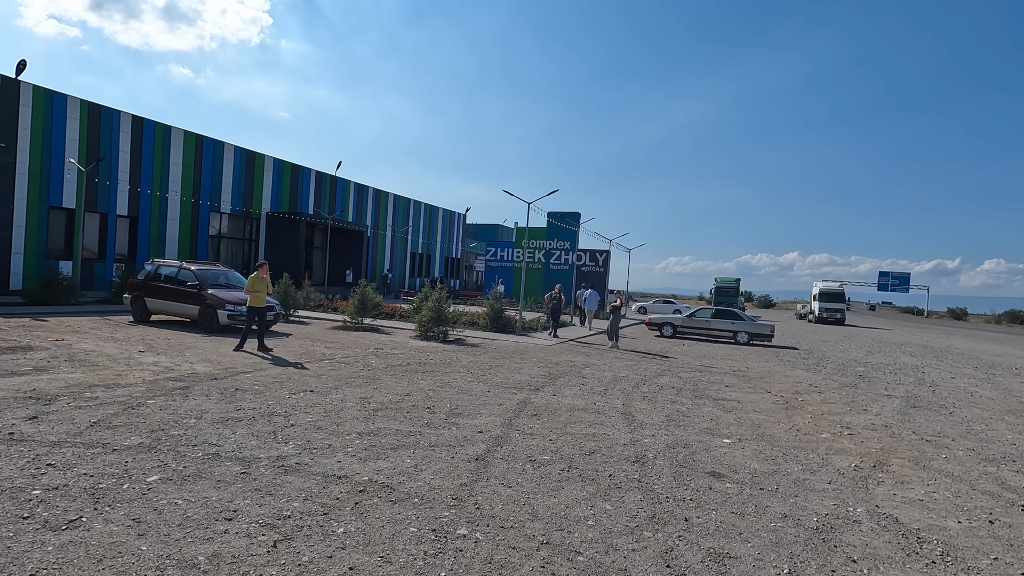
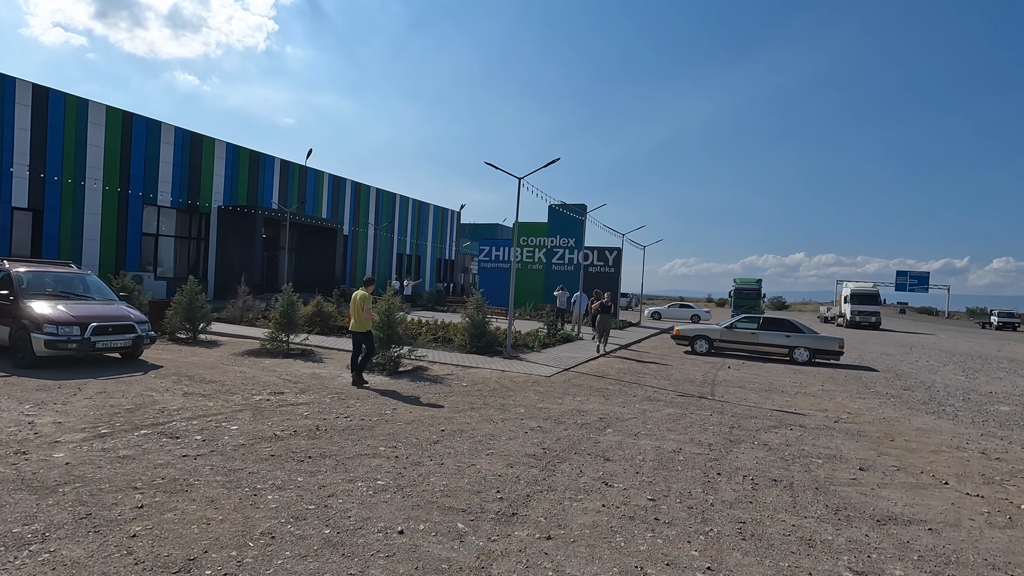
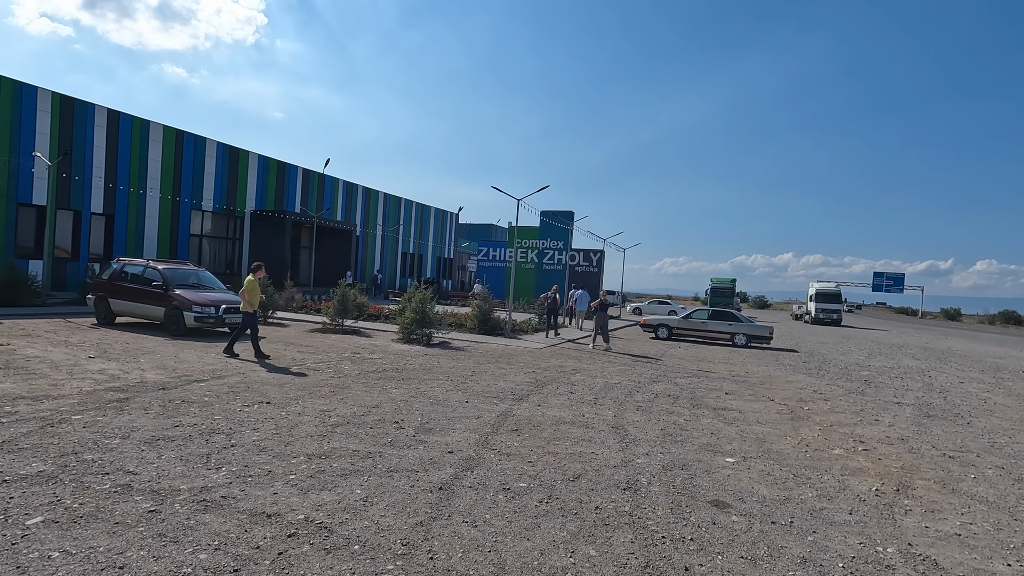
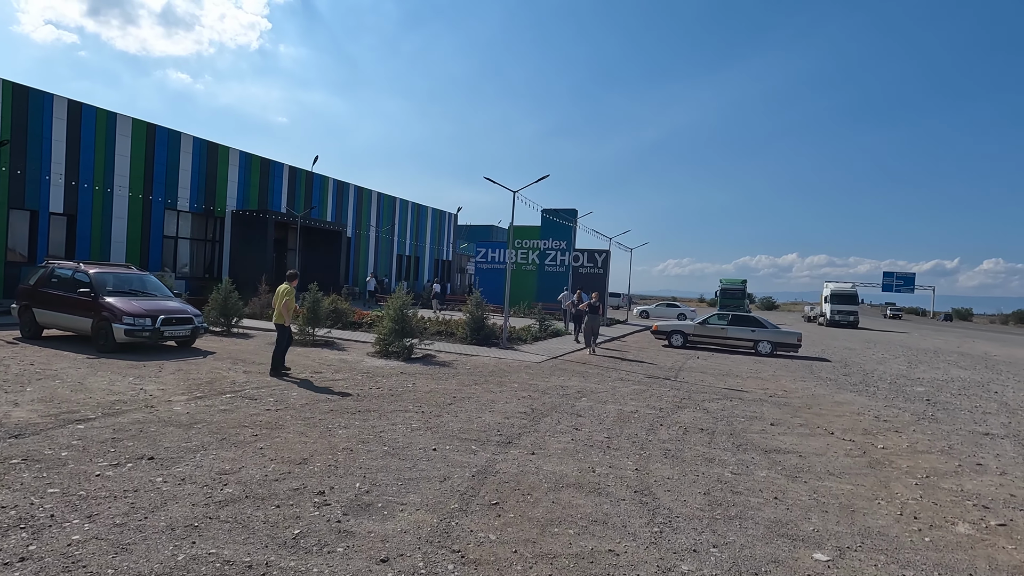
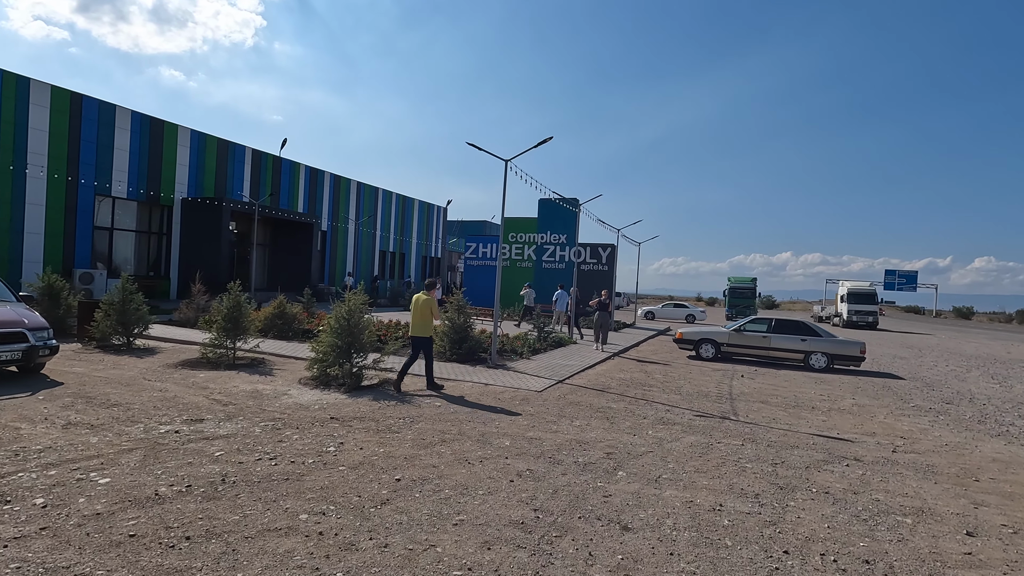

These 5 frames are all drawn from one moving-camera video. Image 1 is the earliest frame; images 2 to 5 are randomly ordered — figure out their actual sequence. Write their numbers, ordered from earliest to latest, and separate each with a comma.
3, 4, 2, 5
